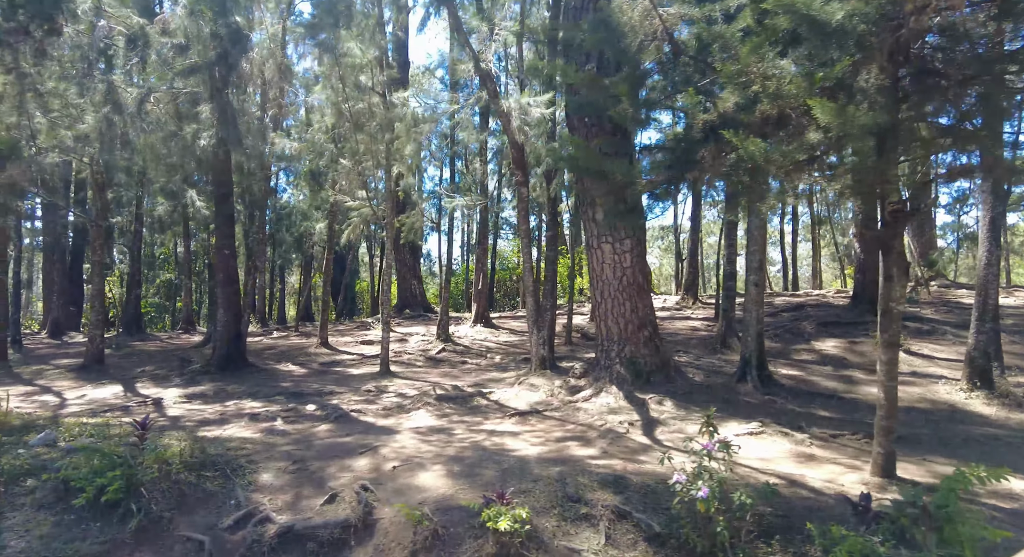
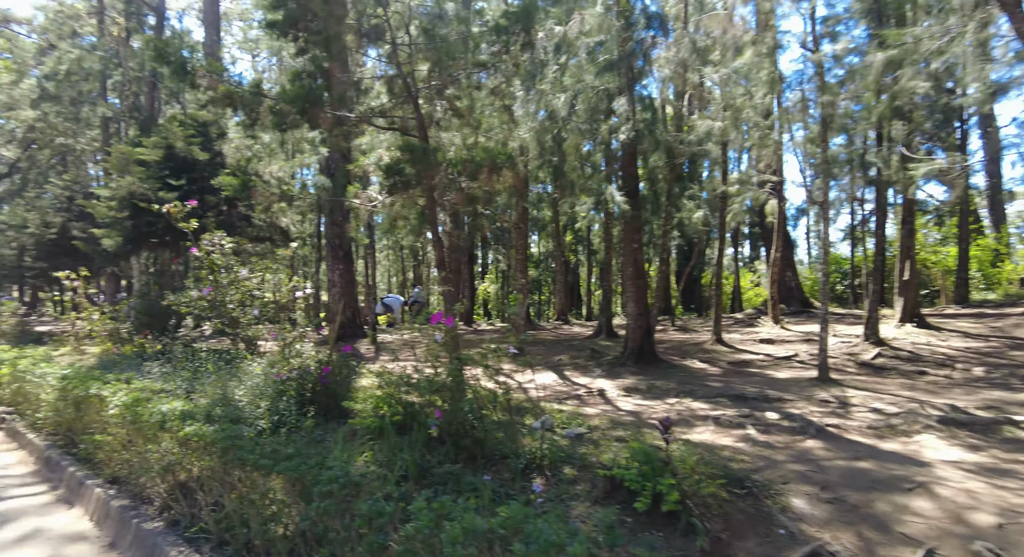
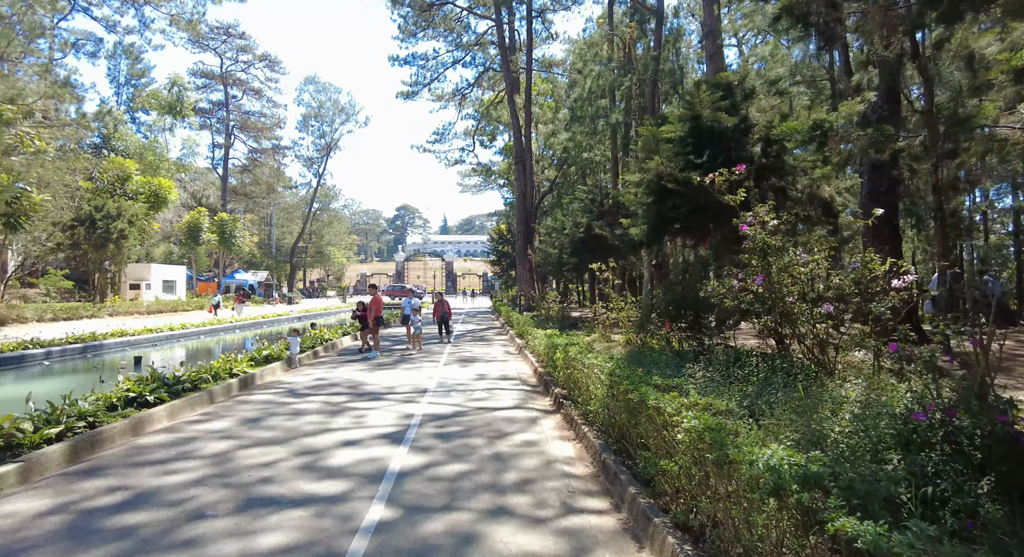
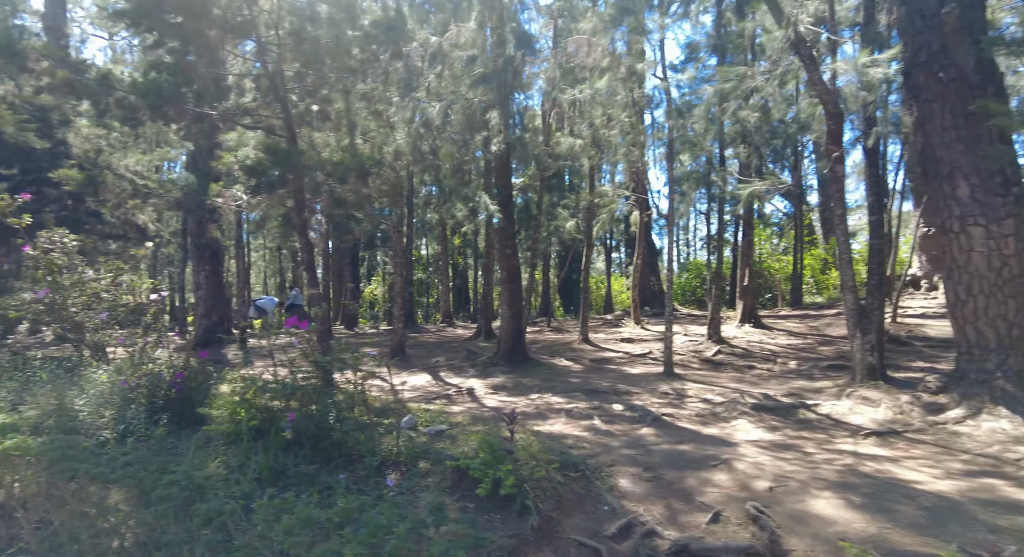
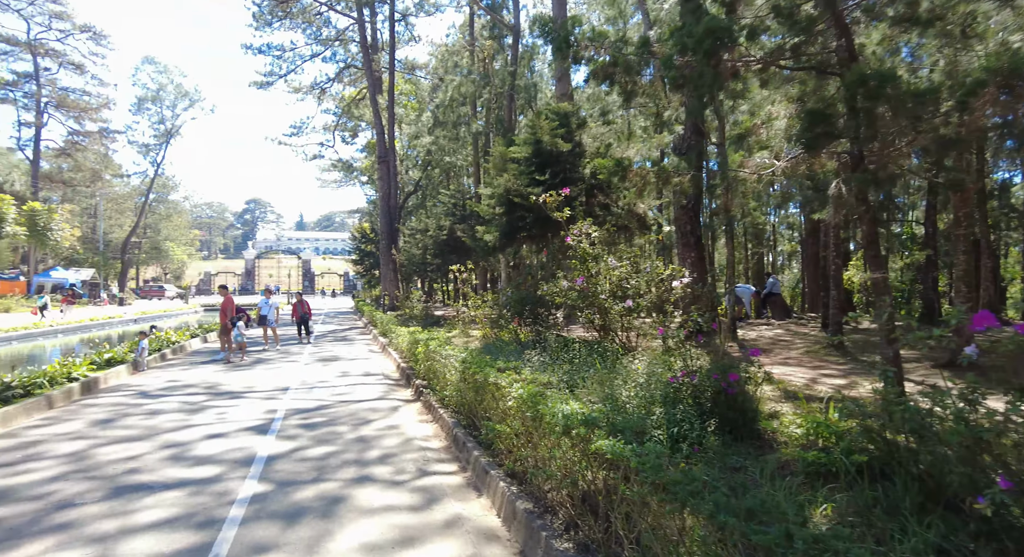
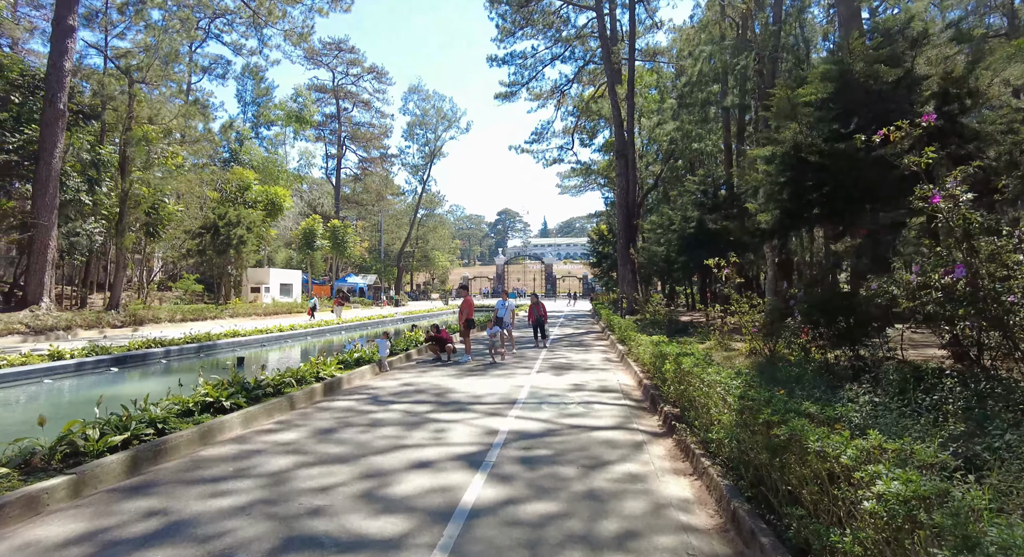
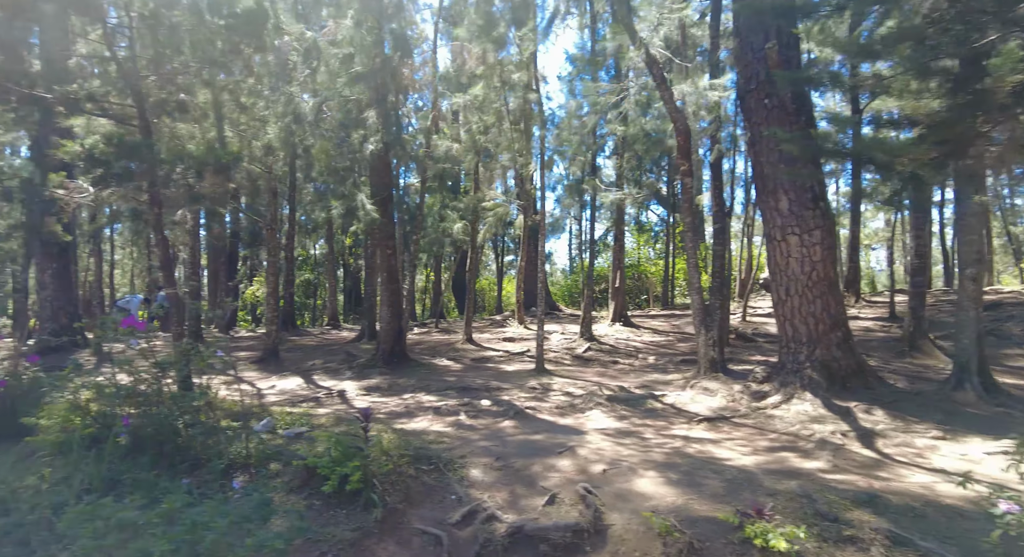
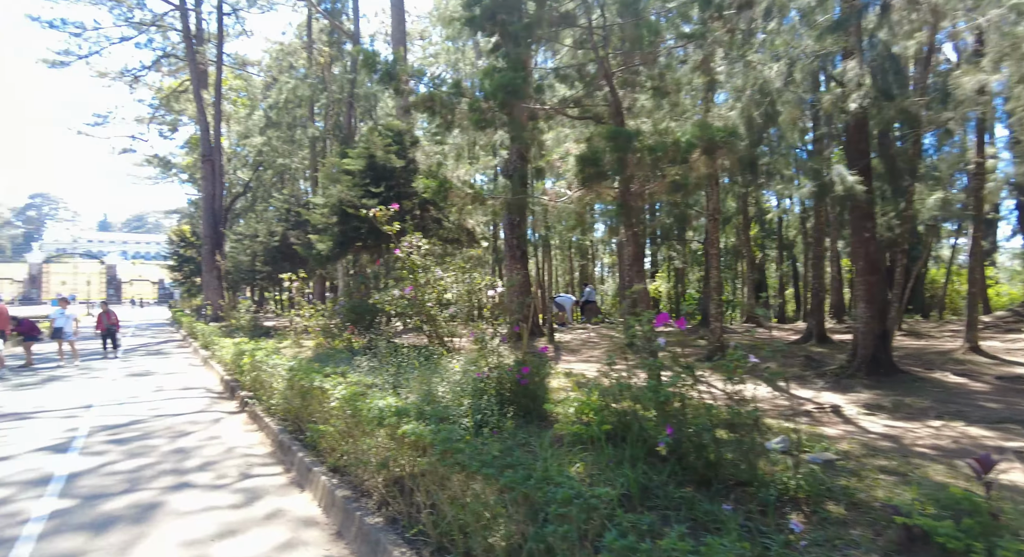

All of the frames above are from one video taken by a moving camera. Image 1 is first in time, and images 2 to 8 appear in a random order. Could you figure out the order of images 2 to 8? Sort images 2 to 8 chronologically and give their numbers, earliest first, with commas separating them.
7, 4, 2, 8, 5, 3, 6
